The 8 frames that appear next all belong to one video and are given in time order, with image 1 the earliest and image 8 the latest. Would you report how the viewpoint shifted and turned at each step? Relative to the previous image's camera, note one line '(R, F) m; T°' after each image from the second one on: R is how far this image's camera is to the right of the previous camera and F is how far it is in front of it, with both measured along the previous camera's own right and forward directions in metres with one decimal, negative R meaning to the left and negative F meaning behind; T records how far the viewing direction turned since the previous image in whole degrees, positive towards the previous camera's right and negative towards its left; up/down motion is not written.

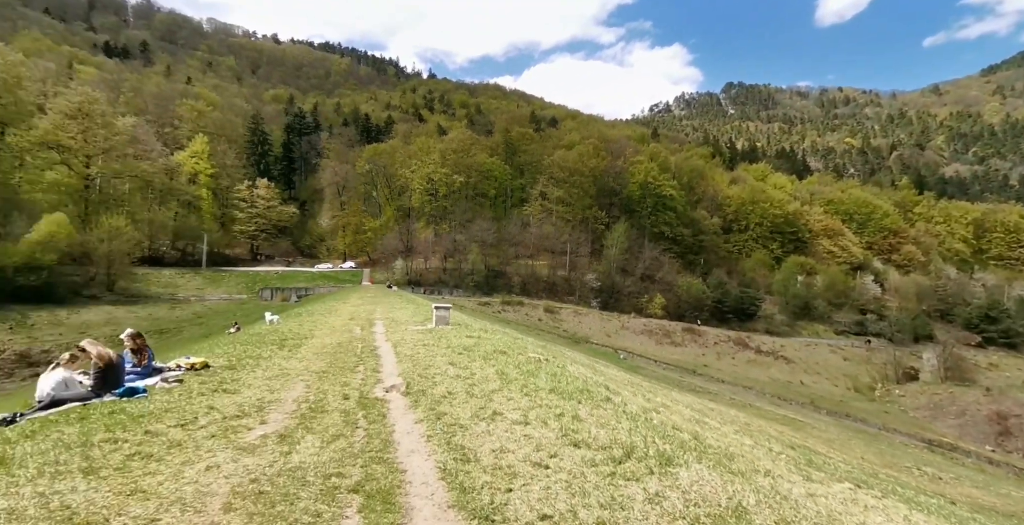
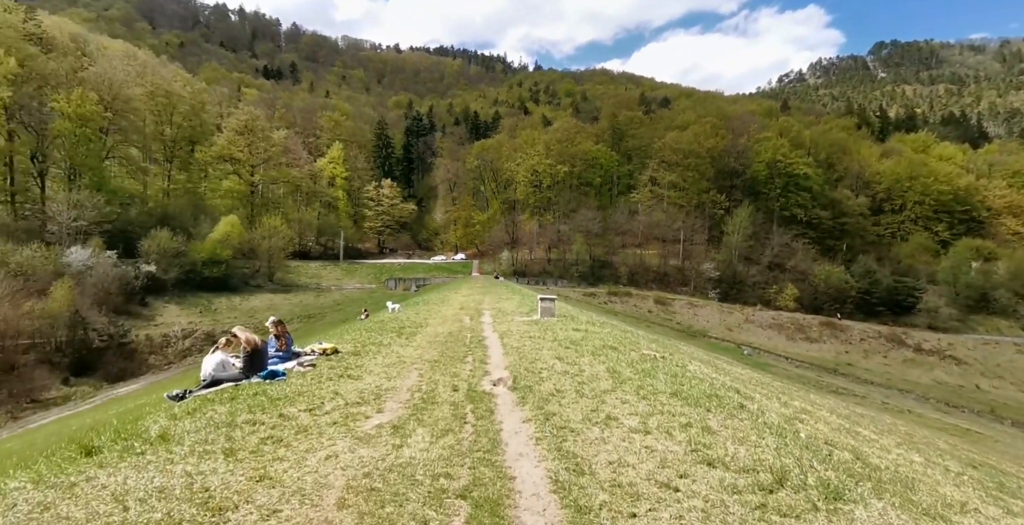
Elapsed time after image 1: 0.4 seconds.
(-0.1, +1.0) m; -10°
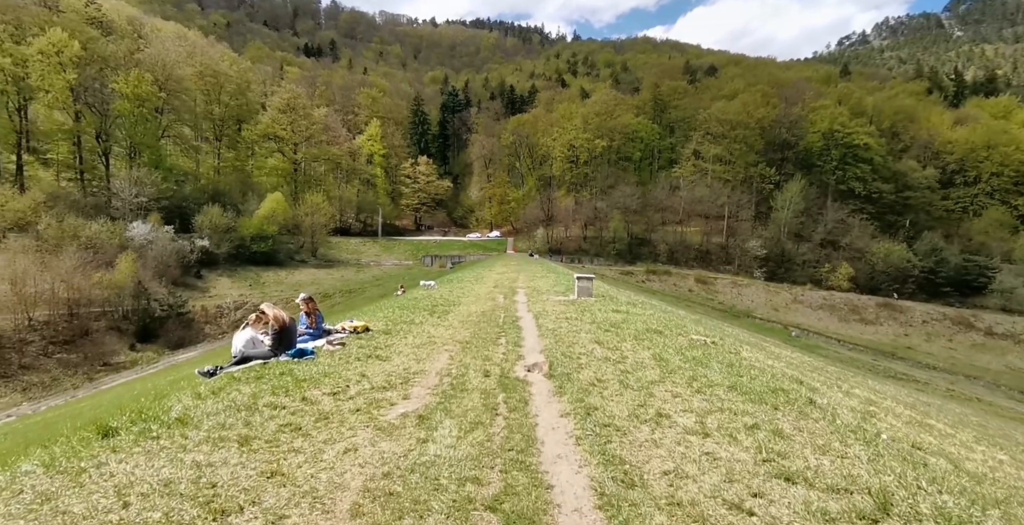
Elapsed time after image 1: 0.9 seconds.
(0.0, +1.0) m; -3°
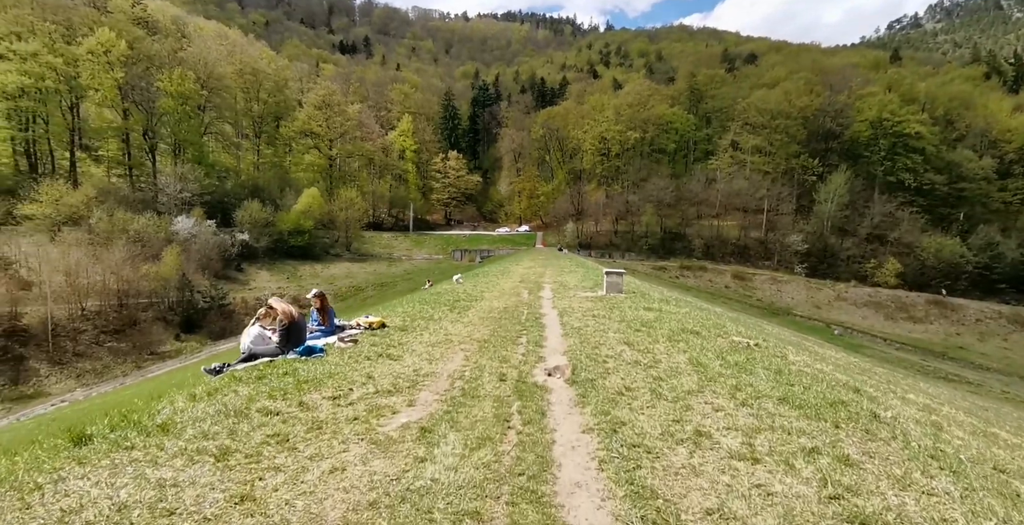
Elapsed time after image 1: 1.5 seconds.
(+0.2, +1.1) m; -3°
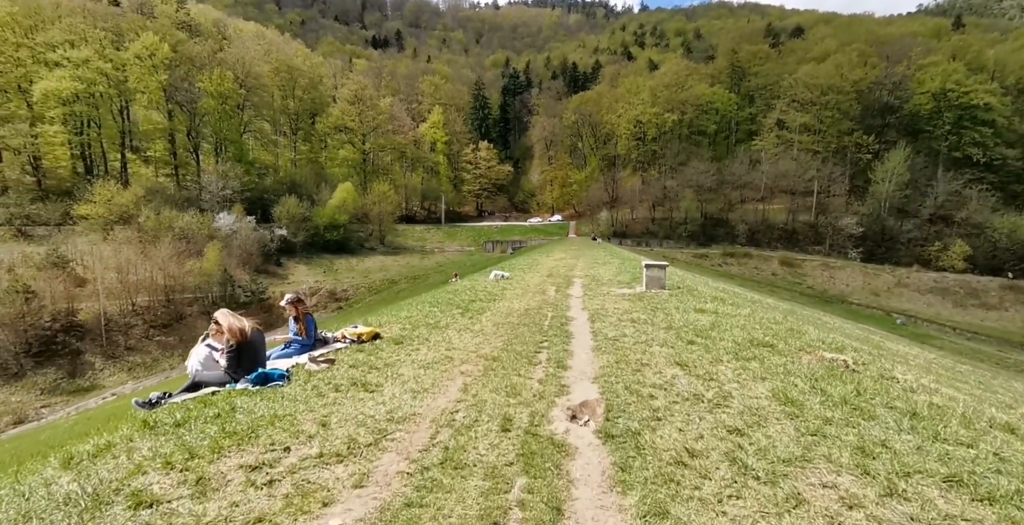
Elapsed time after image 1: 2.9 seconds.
(+0.4, +3.0) m; -3°
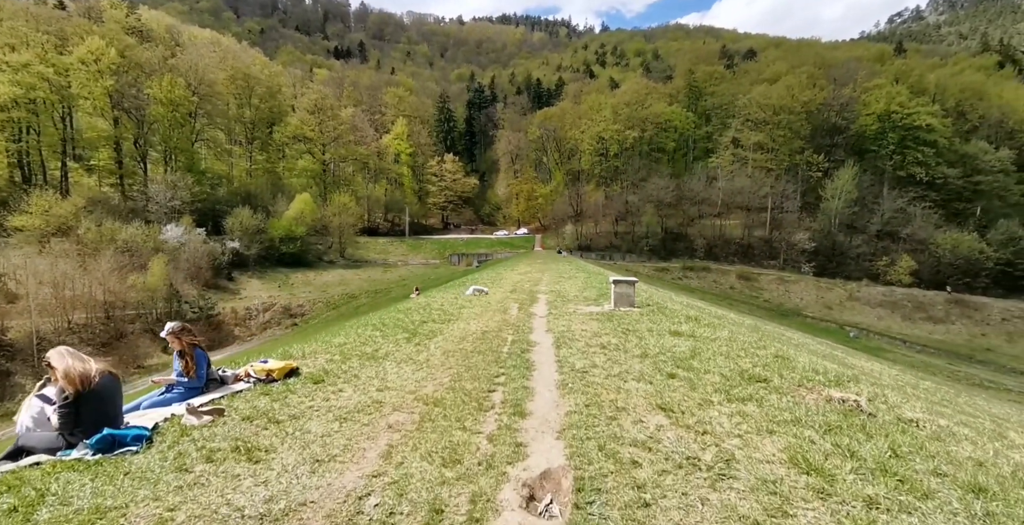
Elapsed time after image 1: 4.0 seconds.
(-0.2, -0.5) m; +4°
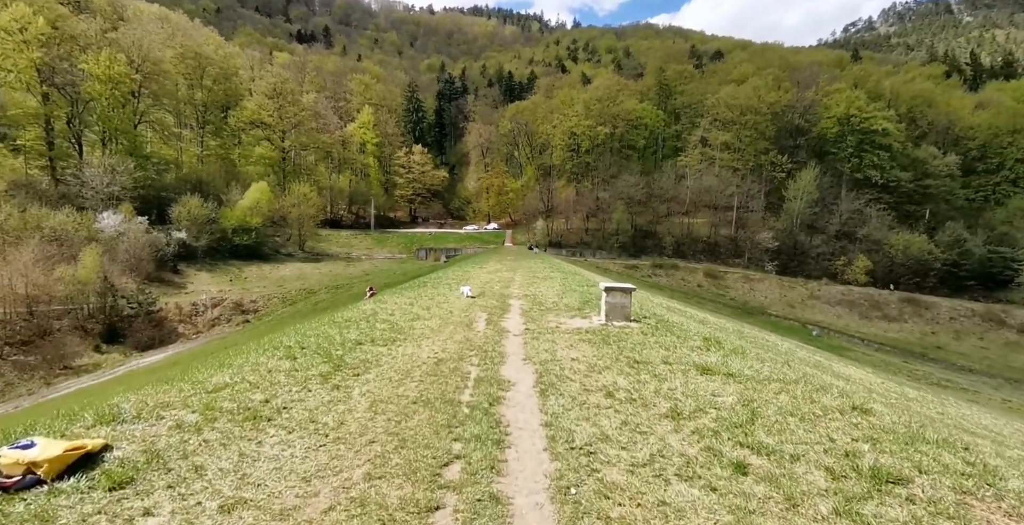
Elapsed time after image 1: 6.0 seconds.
(-0.8, +0.2) m; +3°
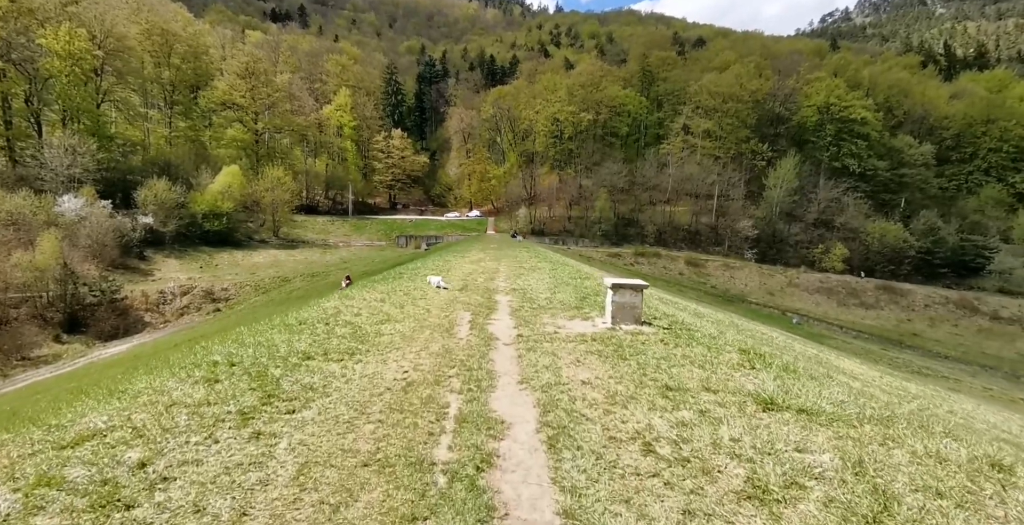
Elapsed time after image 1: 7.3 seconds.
(-0.4, +0.6) m; +2°
